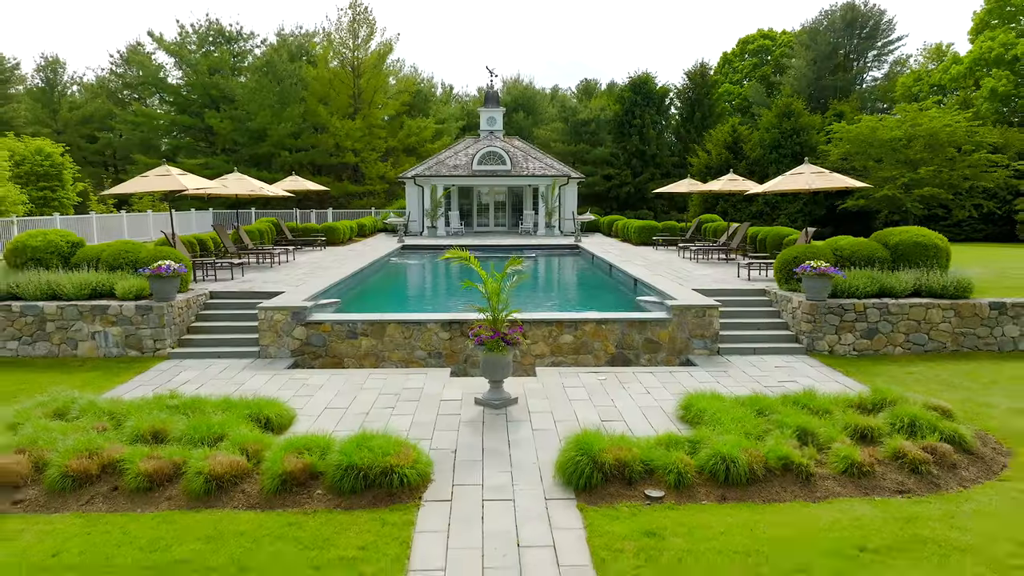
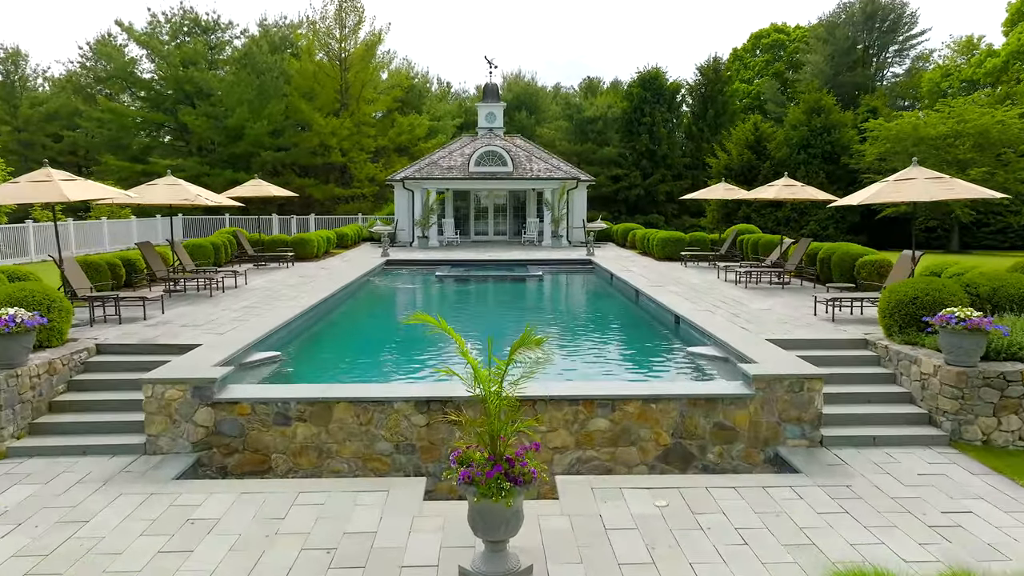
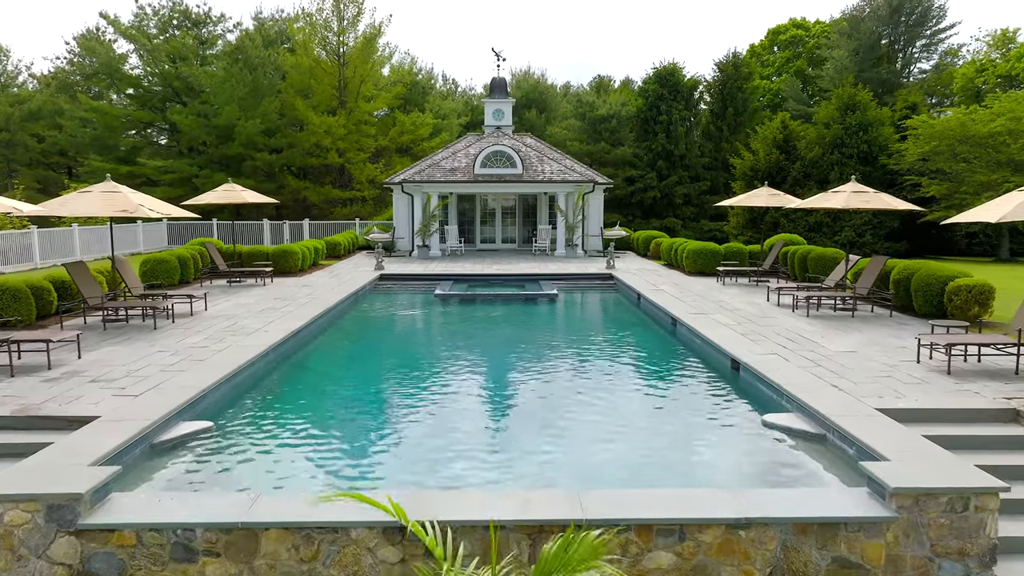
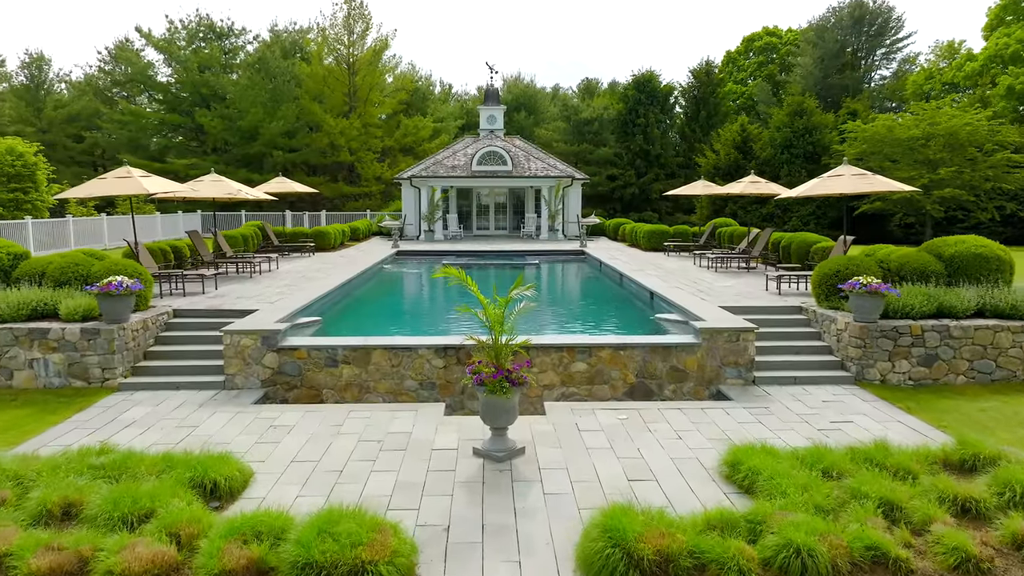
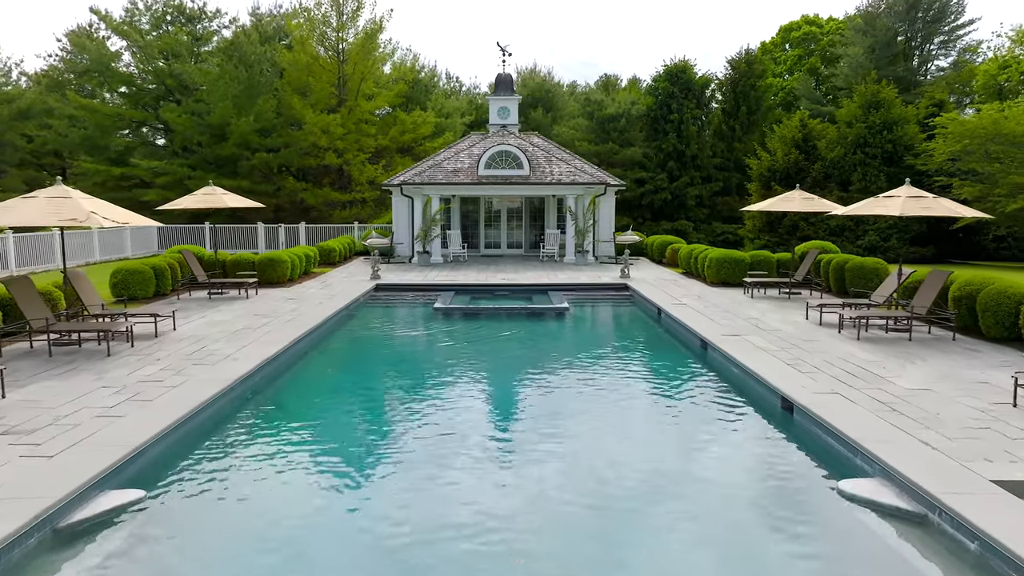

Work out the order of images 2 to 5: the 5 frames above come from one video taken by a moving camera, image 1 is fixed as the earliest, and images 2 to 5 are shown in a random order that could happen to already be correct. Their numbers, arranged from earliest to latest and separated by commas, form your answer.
4, 2, 3, 5
